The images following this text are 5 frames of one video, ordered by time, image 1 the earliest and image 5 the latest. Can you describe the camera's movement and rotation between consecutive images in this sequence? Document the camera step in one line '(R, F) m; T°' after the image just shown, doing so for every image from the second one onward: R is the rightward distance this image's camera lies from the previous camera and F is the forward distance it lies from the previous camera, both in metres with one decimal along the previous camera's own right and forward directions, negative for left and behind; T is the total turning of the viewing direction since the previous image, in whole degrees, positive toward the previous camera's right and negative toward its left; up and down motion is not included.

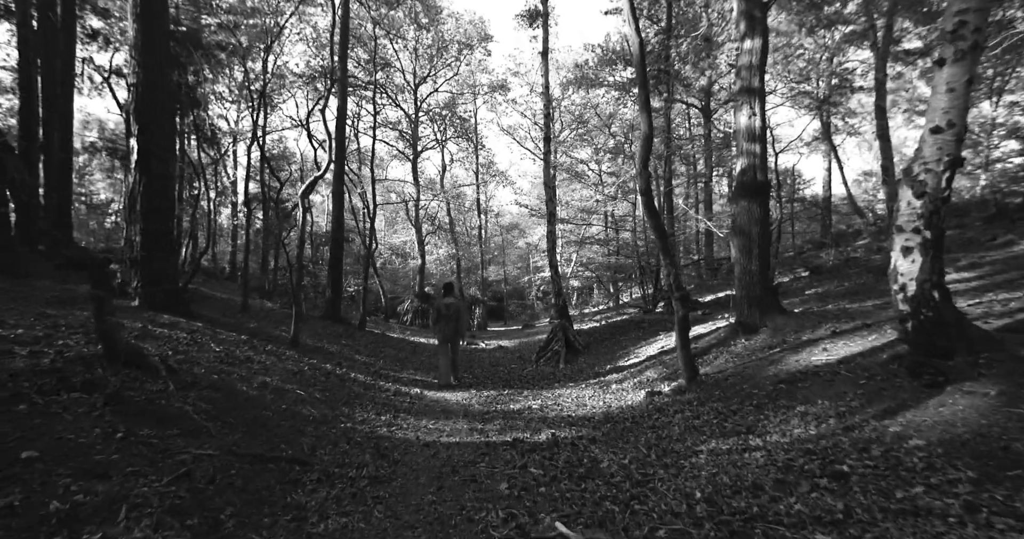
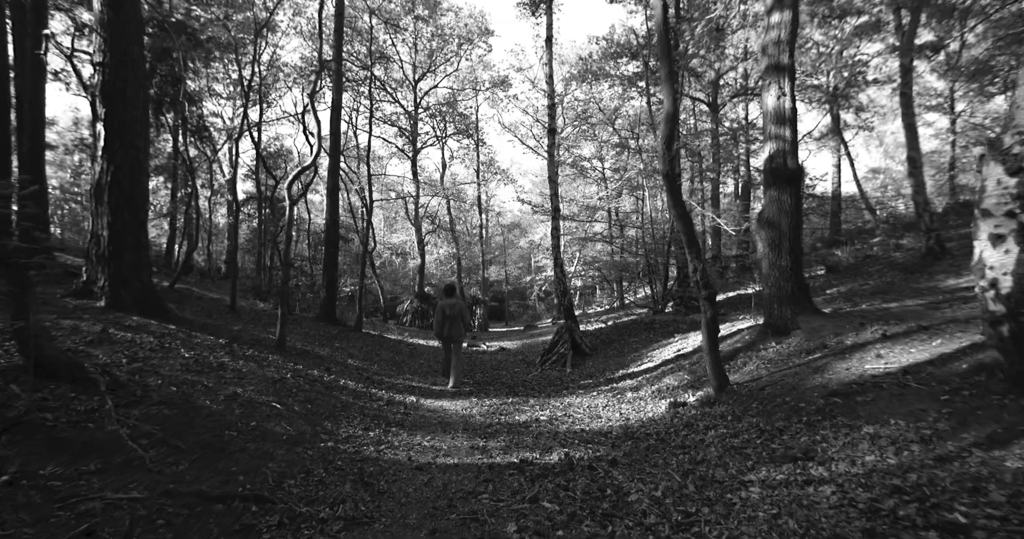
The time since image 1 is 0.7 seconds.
(-0.1, +0.8) m; 0°
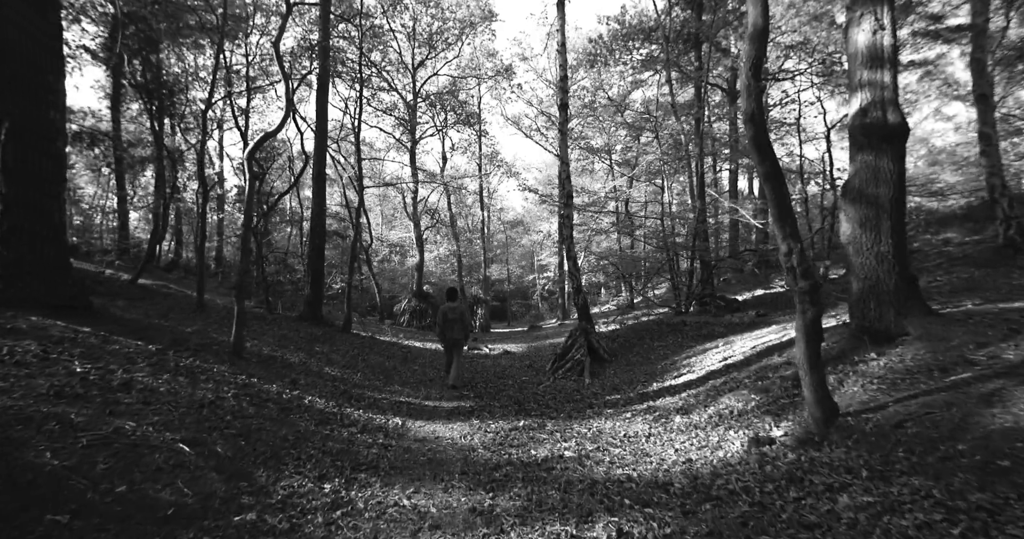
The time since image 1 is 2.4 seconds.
(-0.1, +1.7) m; 0°
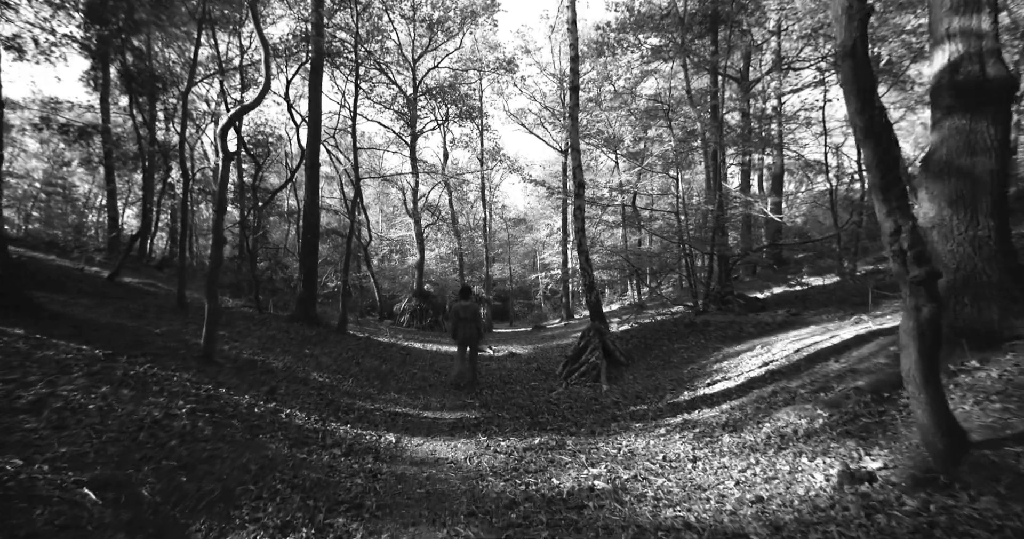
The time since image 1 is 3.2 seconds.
(-0.1, +1.0) m; 0°
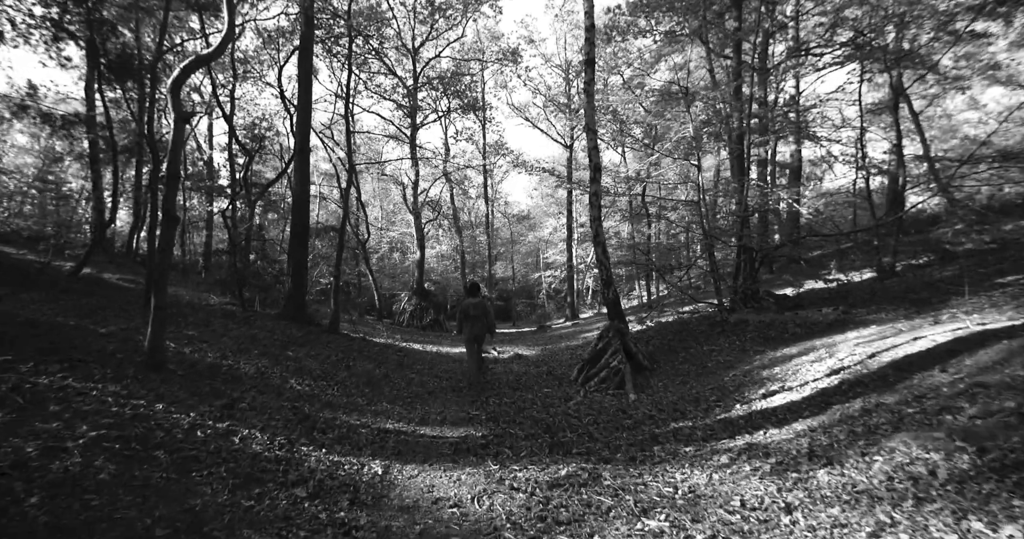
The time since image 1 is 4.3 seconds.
(-0.2, +1.2) m; 0°
